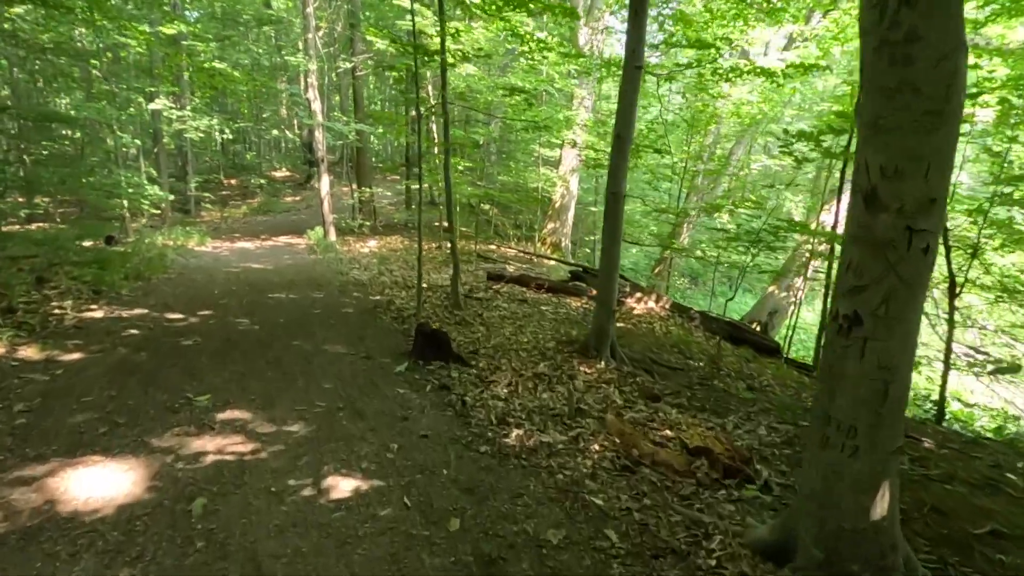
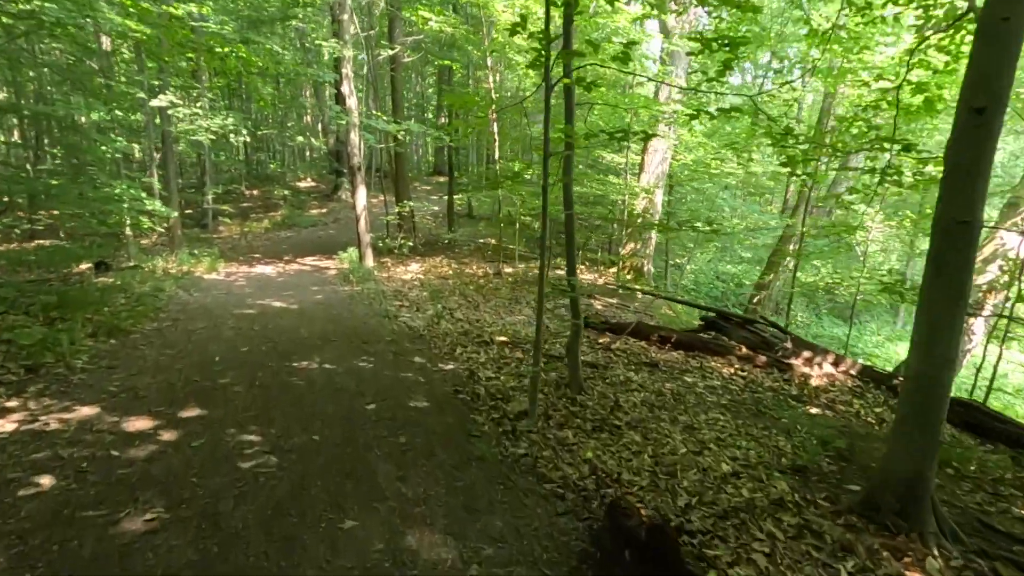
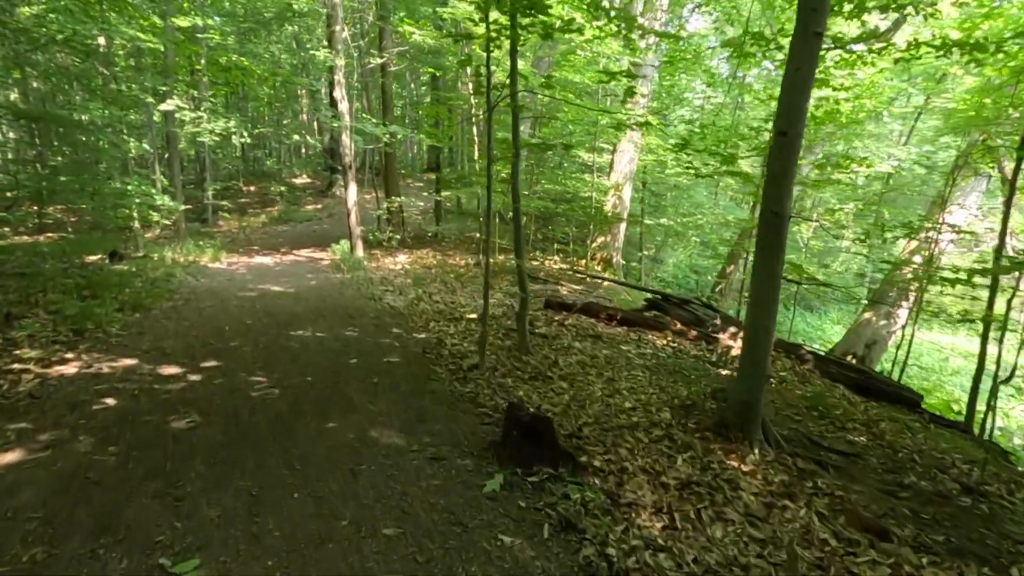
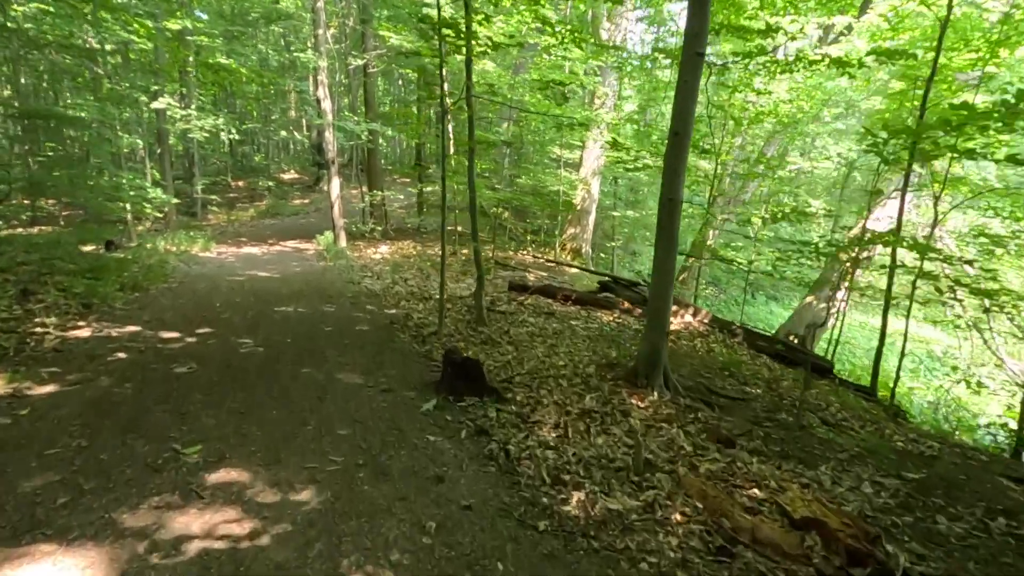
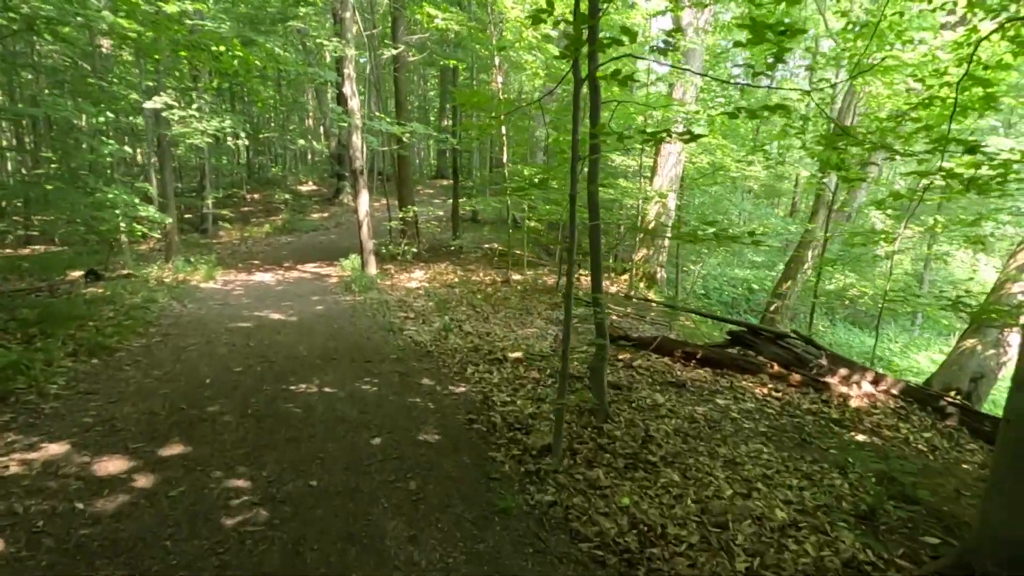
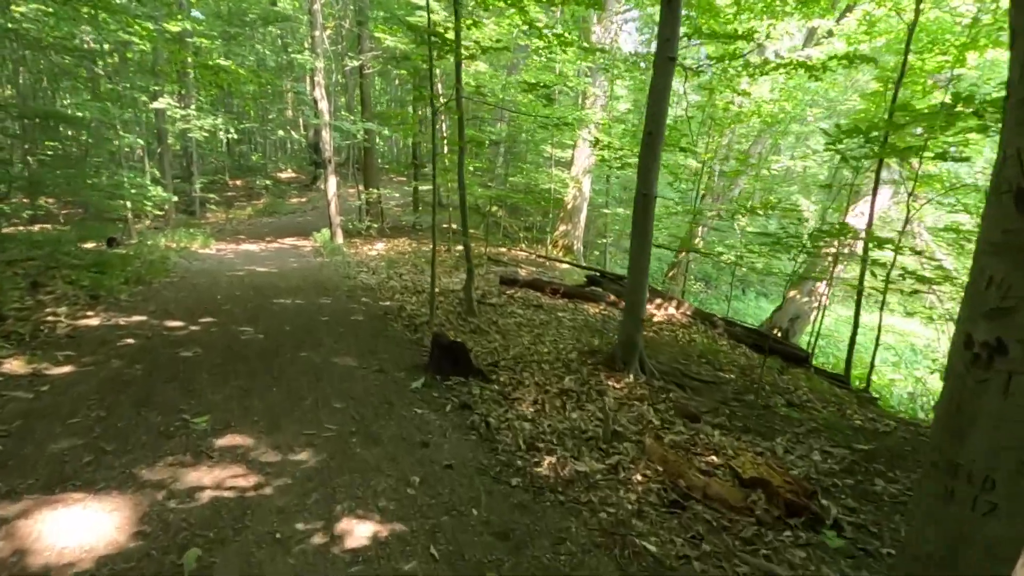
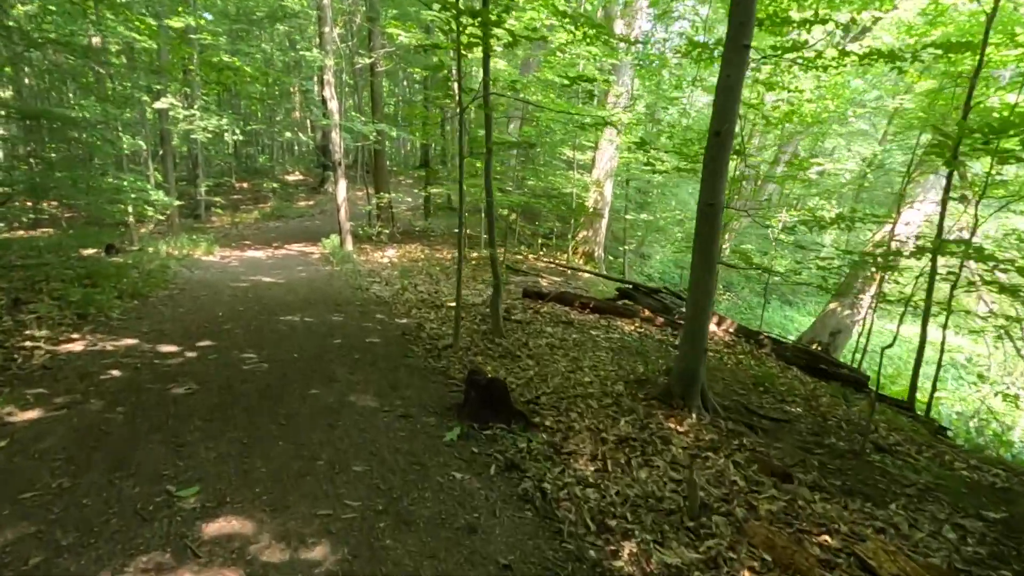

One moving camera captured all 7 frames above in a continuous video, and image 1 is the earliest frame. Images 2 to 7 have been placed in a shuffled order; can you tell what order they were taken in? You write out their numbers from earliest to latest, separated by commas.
6, 4, 7, 3, 2, 5
